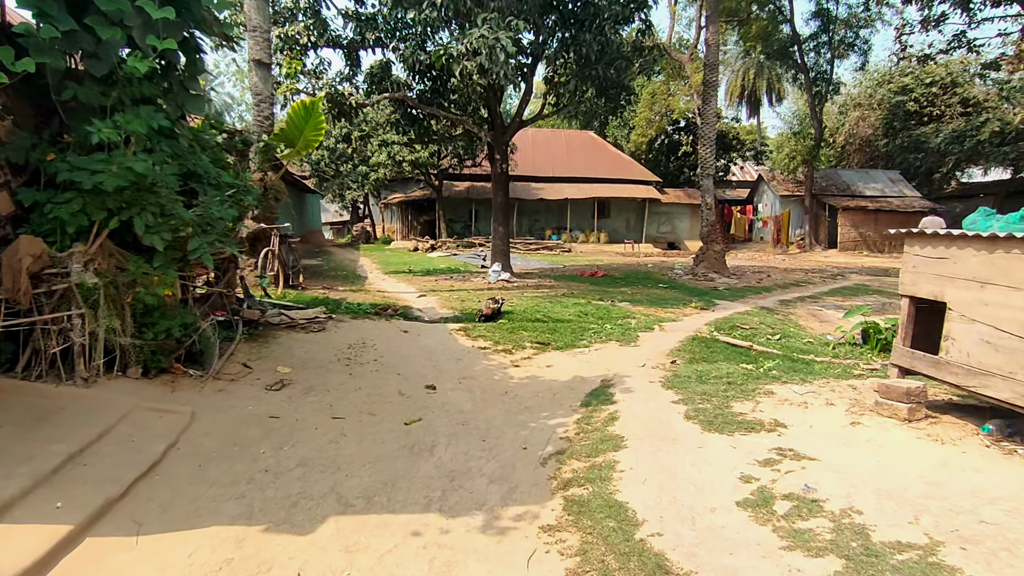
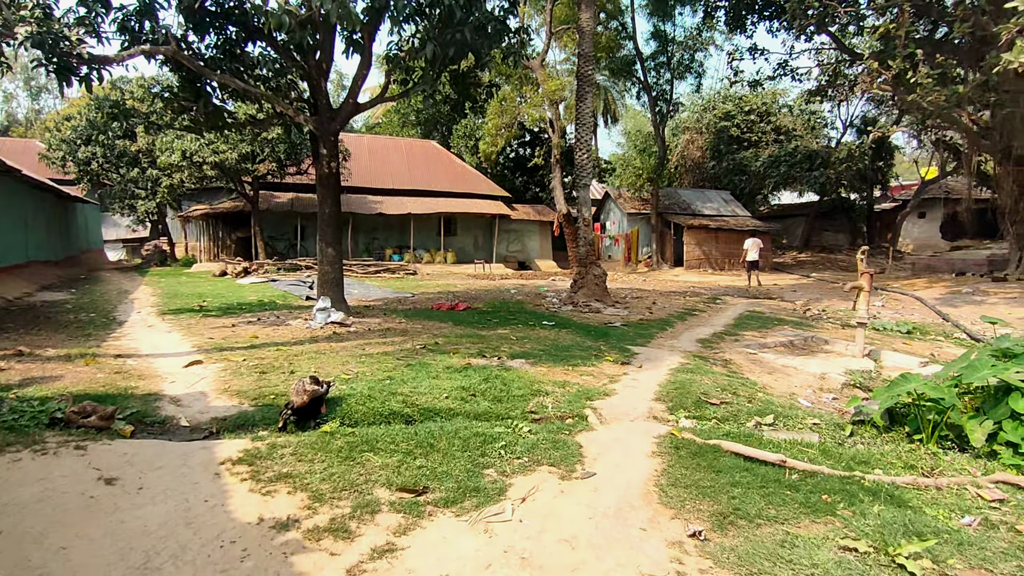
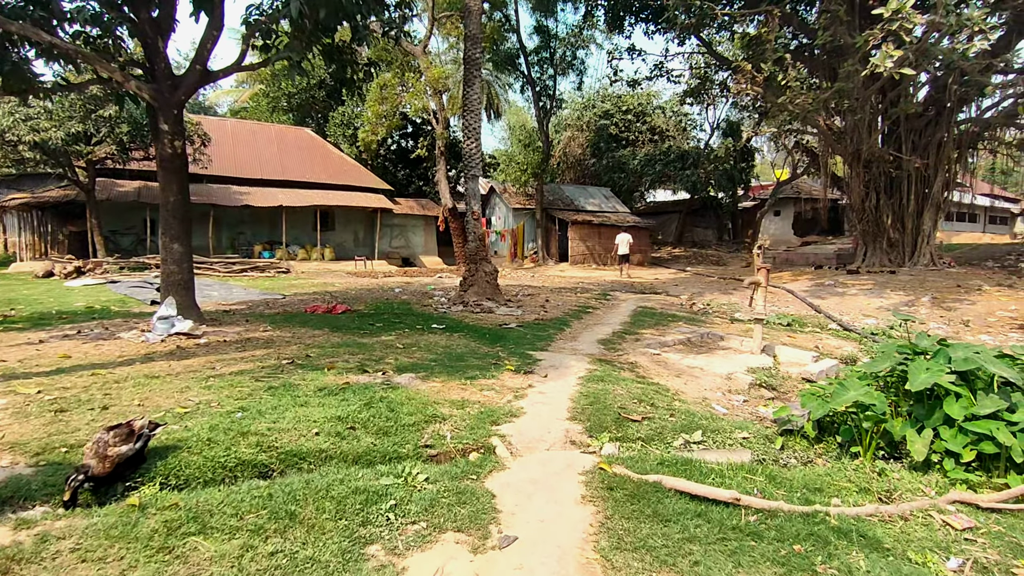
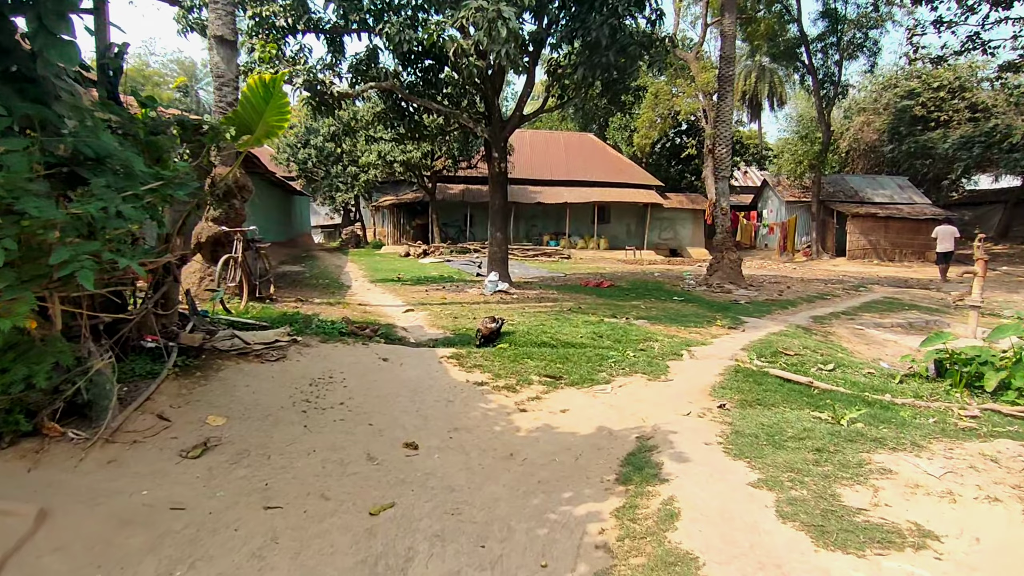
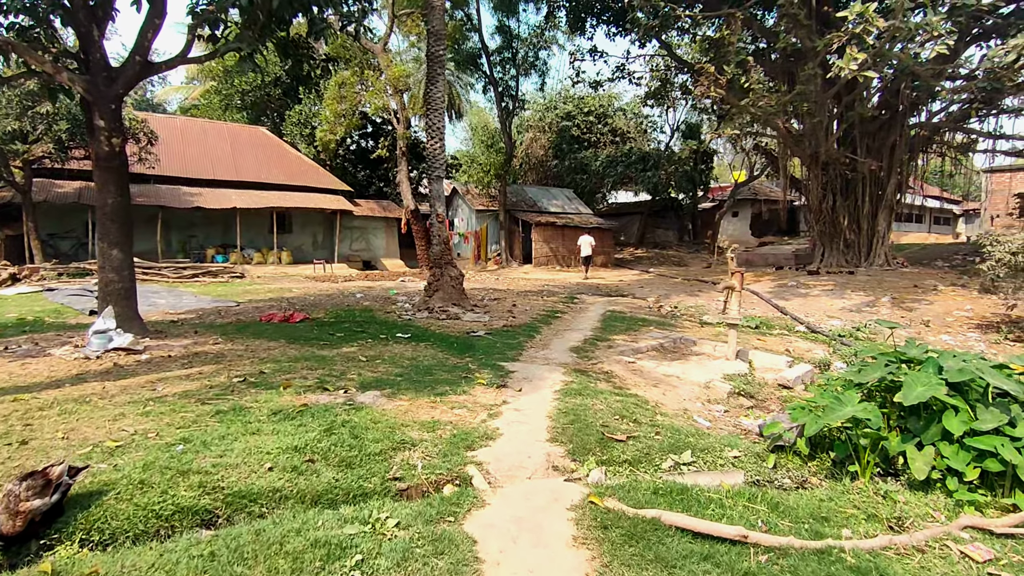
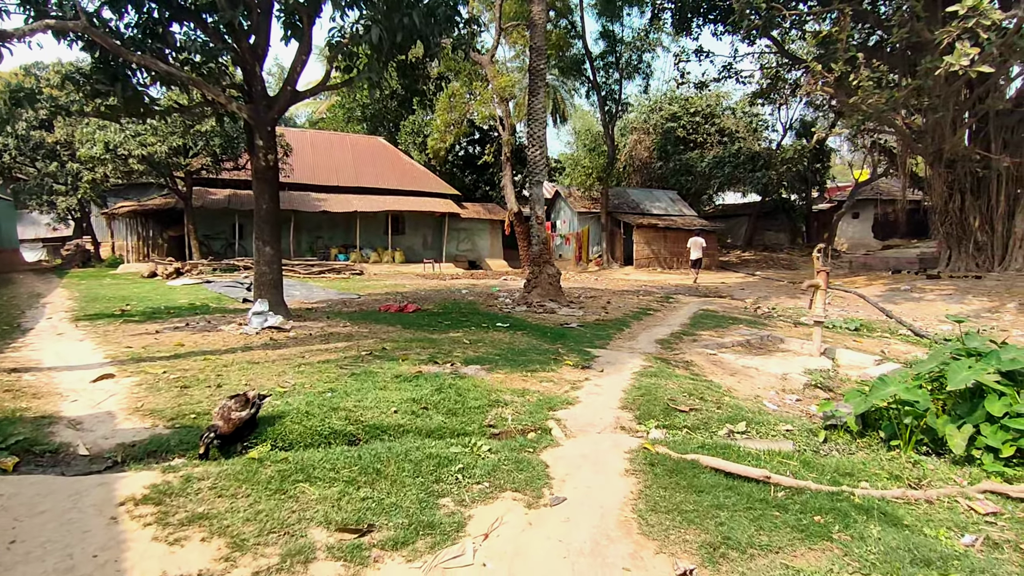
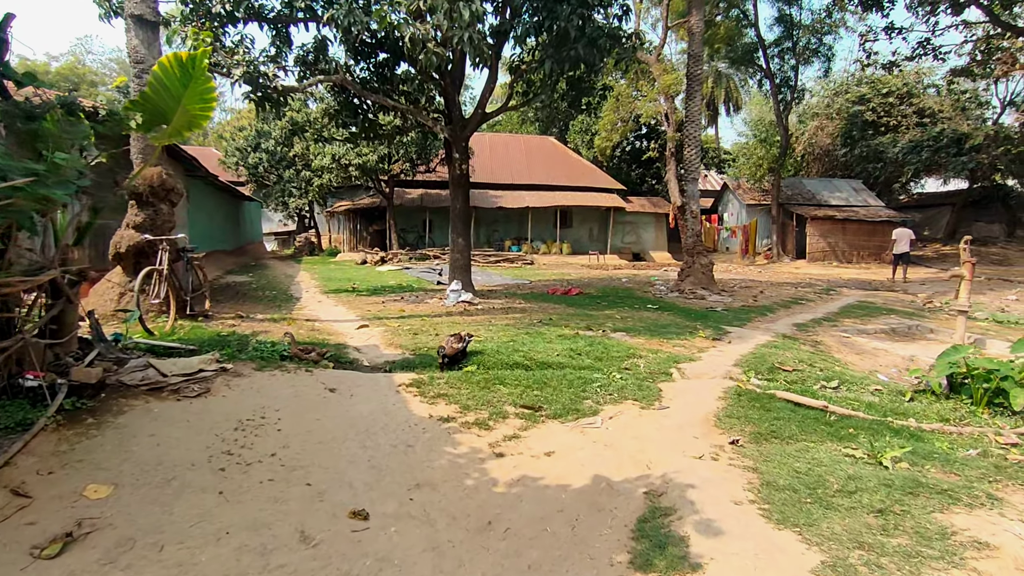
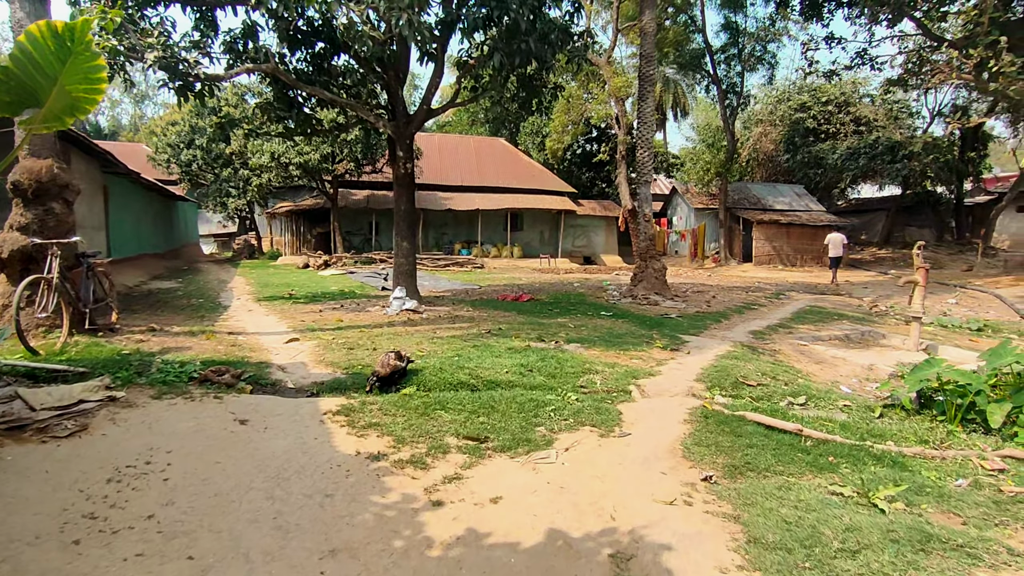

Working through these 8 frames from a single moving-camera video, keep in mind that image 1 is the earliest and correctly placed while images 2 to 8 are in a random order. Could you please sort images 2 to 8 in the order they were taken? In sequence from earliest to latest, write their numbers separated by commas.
4, 7, 8, 2, 6, 3, 5
